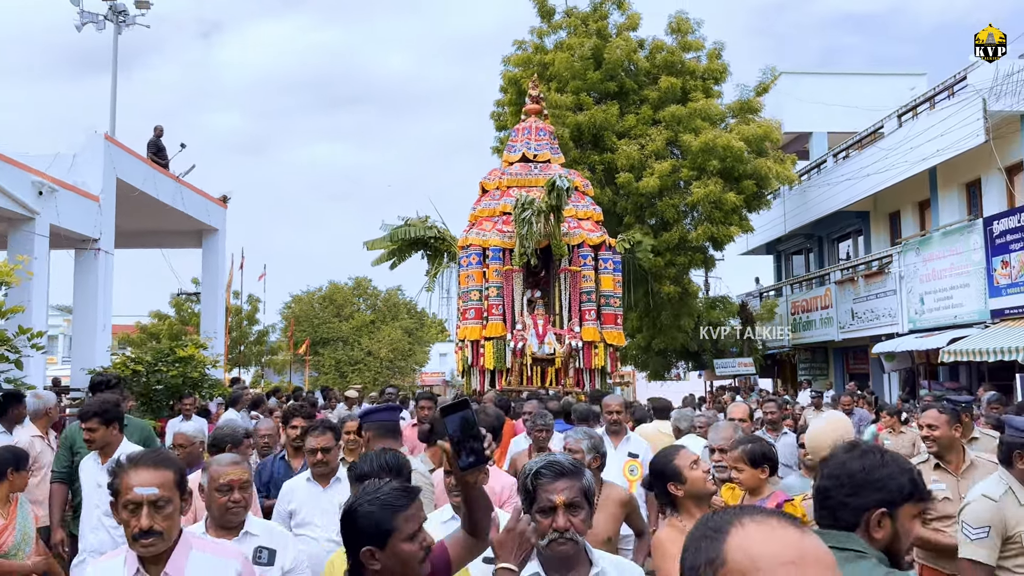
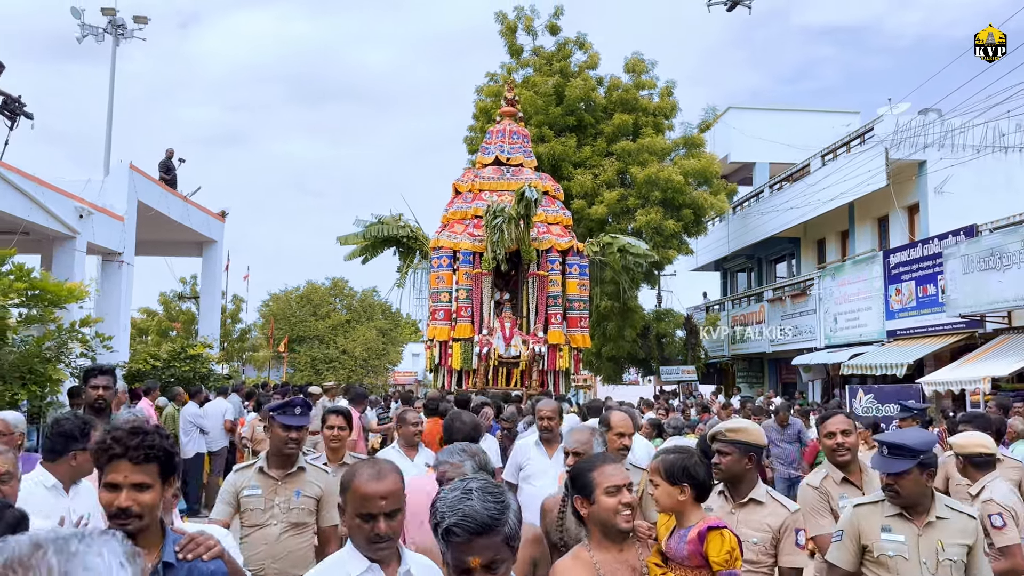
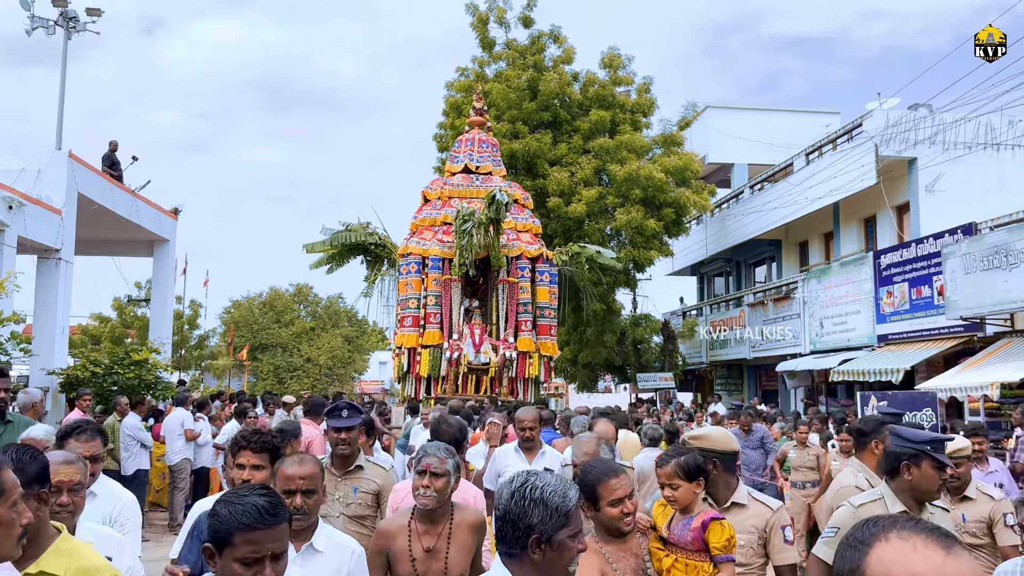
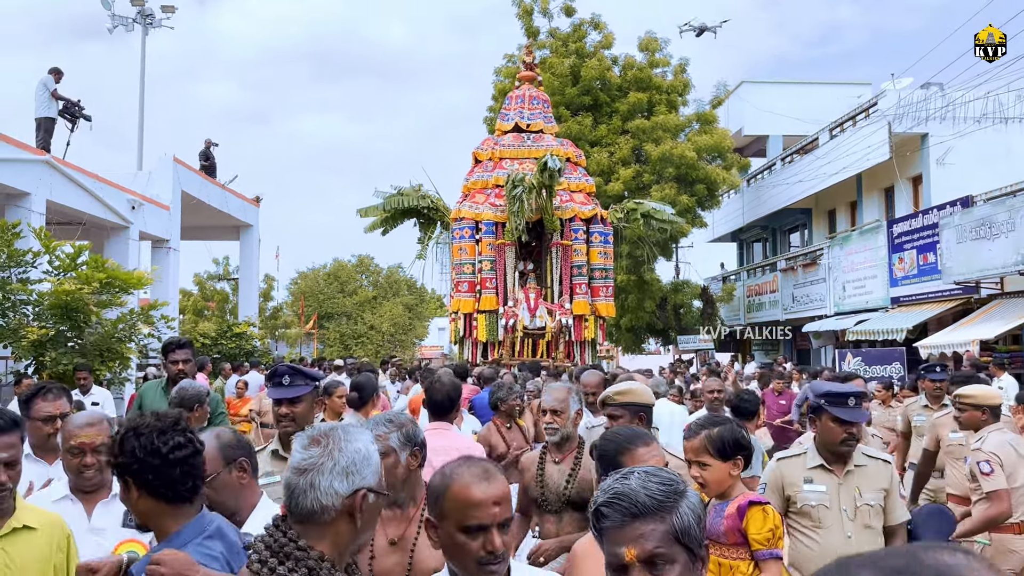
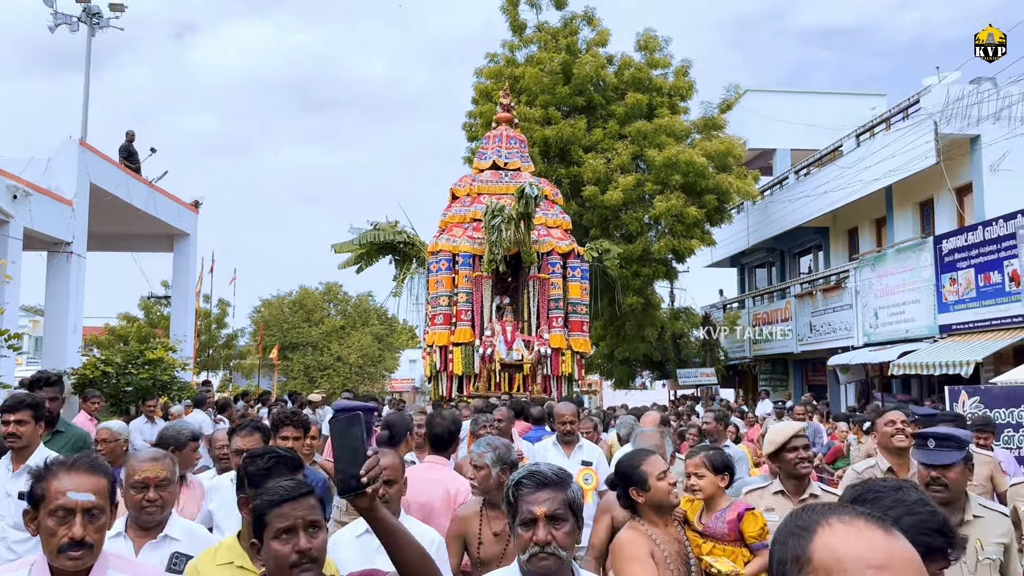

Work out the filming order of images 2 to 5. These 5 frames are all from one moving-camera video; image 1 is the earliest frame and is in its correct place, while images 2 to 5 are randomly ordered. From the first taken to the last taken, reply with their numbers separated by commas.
5, 3, 2, 4
